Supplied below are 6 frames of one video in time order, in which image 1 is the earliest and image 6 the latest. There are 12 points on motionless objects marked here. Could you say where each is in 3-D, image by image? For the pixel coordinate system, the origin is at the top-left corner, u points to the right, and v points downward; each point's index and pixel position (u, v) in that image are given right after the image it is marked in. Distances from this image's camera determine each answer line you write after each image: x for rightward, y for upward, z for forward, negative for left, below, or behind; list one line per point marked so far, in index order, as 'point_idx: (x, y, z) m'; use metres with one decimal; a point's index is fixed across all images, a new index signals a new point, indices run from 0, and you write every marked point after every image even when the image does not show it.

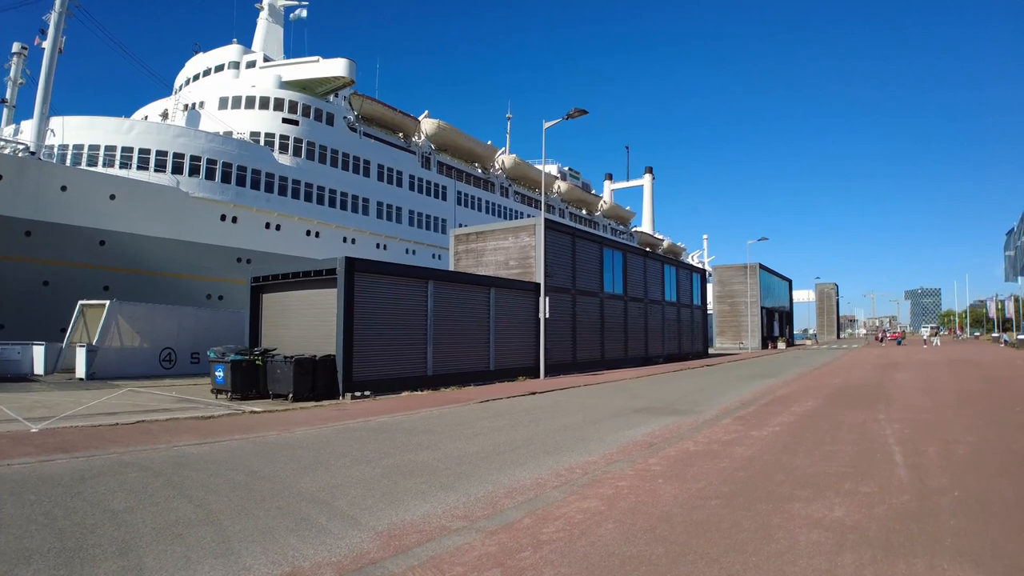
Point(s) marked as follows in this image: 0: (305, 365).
0: (-5.4, -1.9, +15.2) m
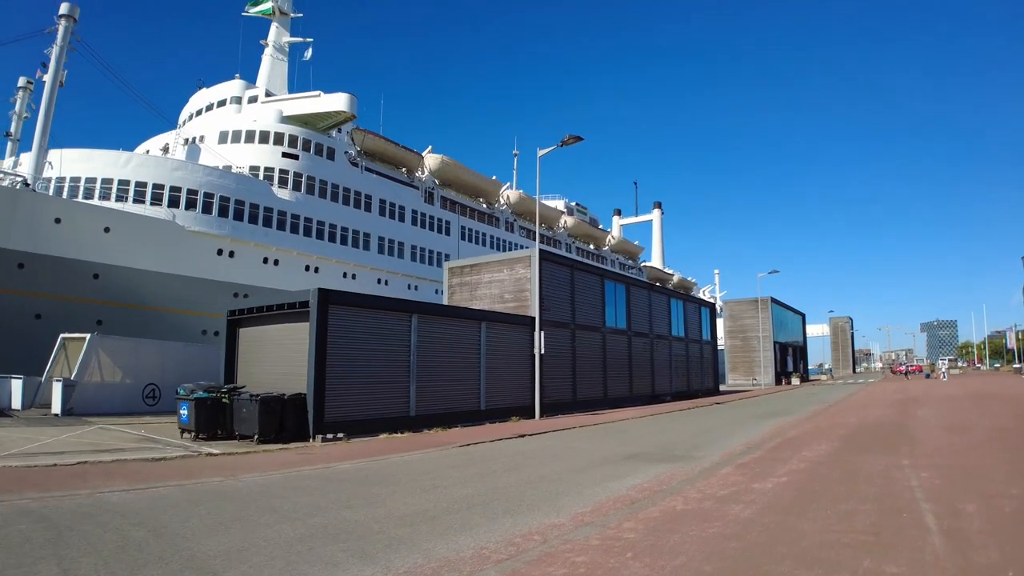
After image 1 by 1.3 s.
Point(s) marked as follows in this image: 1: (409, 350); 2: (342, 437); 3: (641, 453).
0: (-5.7, -2.7, +14.1) m
1: (-3.0, -1.7, +16.9) m
2: (-4.3, -3.6, +14.6) m
3: (+2.3, -2.9, +10.5) m
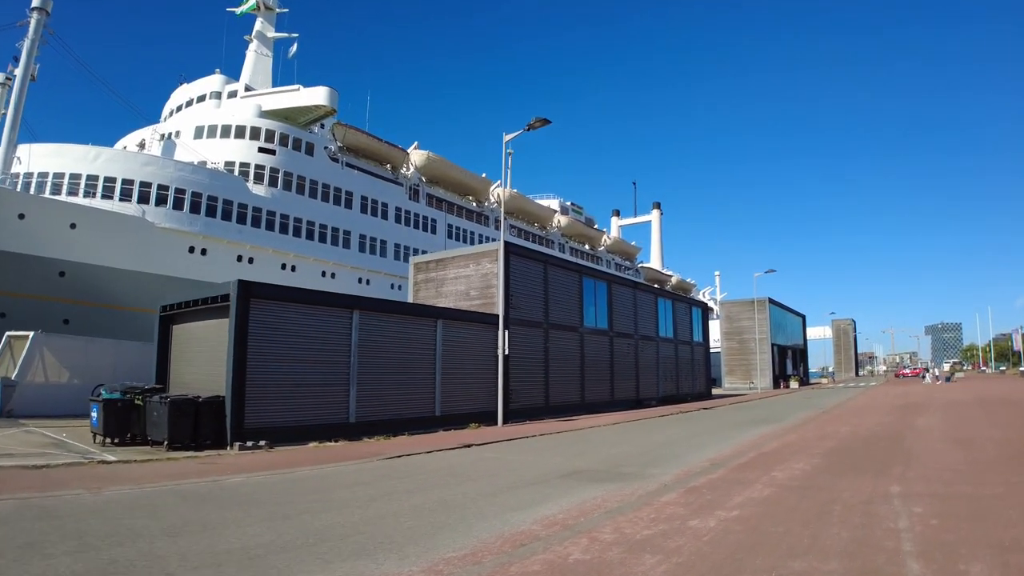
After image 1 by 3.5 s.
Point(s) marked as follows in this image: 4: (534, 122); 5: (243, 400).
0: (-6.9, -2.5, +12.5) m
1: (-4.2, -1.5, +15.2) m
2: (-5.4, -3.4, +13.0) m
3: (+1.1, -2.7, +8.9) m
4: (+0.6, +5.1, +18.2) m
5: (-5.9, -2.5, +13.3) m
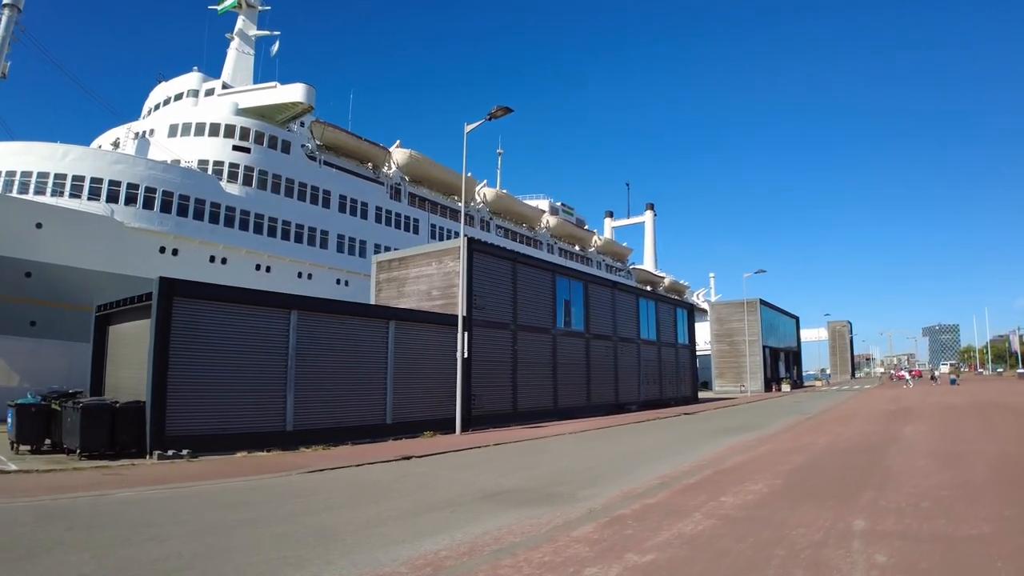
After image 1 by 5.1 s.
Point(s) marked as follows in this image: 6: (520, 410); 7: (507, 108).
0: (-8.0, -2.4, +11.3) m
1: (-5.3, -1.5, +14.0) m
2: (-6.5, -3.4, +11.8) m
3: (0.0, -2.6, +7.7) m
4: (-0.5, +5.1, +17.0) m
5: (-7.0, -2.4, +12.1) m
6: (+0.3, -4.0, +19.4) m
7: (-0.1, +5.1, +16.8) m
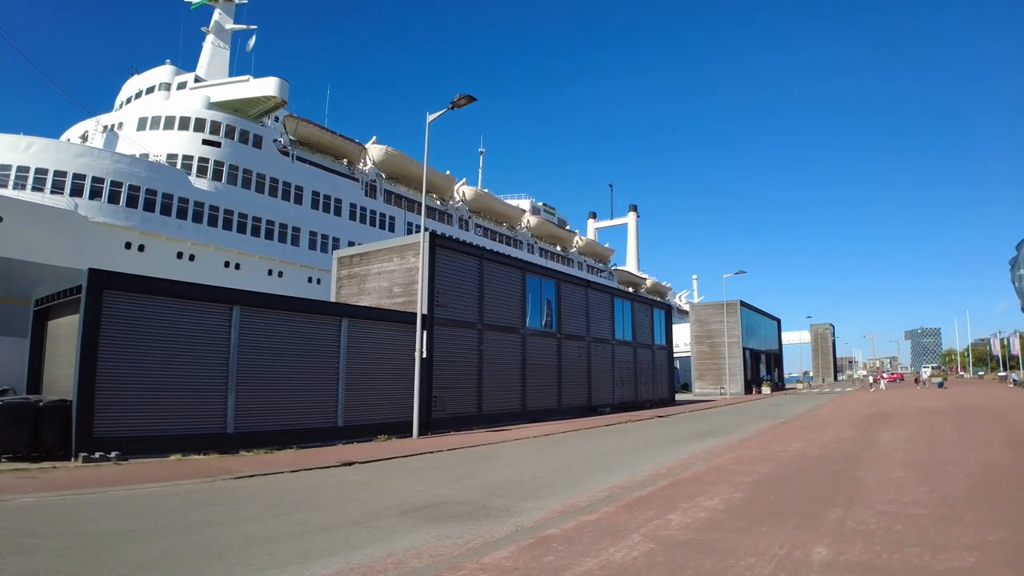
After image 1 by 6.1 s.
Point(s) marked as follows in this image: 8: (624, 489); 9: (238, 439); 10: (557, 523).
0: (-8.9, -2.2, +10.3) m
1: (-6.2, -1.4, +13.1) m
2: (-7.4, -3.2, +10.8) m
3: (-0.8, -2.5, +6.8) m
4: (-1.4, +5.2, +16.2) m
5: (-7.9, -2.3, +11.1) m
6: (-0.8, -3.9, +18.5) m
7: (-1.1, +5.2, +16.0) m
8: (+1.3, -2.4, +7.0) m
9: (-5.9, -3.3, +12.9) m
10: (+0.5, -2.2, +5.6) m
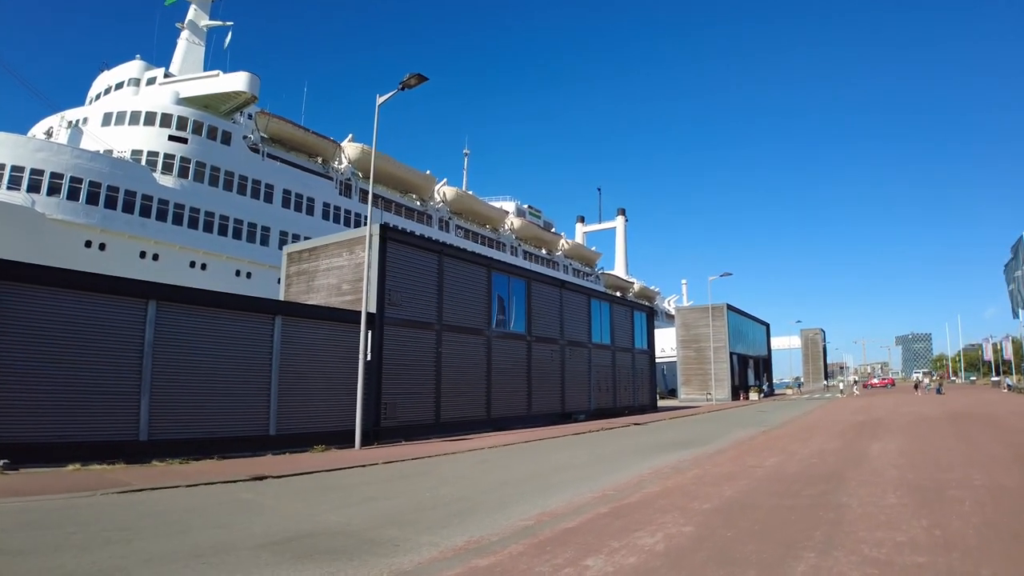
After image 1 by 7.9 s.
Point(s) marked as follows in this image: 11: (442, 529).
0: (-9.8, -2.1, +8.8) m
1: (-7.2, -1.2, +11.6) m
2: (-8.4, -3.0, +9.3) m
3: (-1.7, -2.3, +5.4) m
4: (-2.5, +5.3, +14.9) m
5: (-8.9, -2.1, +9.6) m
6: (-1.9, -3.8, +17.1) m
7: (-2.2, +5.3, +14.7) m
8: (+0.4, -2.2, +5.6) m
9: (-6.9, -3.2, +11.4) m
10: (-0.5, -2.0, +4.2) m
11: (-0.6, -2.2, +5.5) m
